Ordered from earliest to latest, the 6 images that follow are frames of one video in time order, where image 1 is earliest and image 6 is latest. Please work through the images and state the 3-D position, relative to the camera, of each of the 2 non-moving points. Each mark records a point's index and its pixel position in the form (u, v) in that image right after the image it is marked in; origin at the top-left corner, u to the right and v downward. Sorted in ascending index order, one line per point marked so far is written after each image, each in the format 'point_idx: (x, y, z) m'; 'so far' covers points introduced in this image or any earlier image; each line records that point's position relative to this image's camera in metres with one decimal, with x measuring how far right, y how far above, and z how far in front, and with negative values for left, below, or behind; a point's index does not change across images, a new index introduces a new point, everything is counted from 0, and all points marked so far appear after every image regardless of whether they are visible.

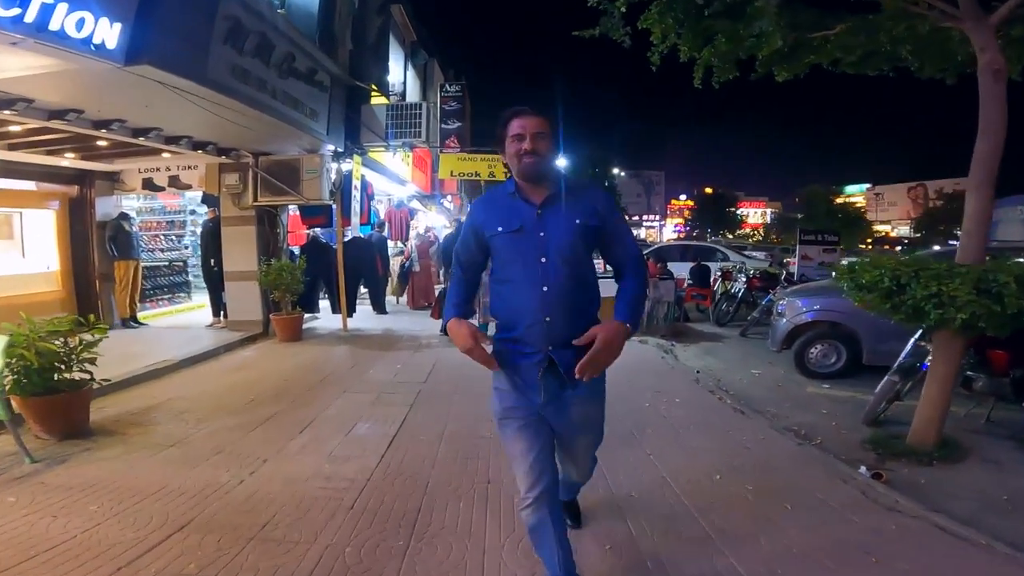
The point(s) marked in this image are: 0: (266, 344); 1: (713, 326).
0: (-3.4, -0.8, +8.6) m
1: (+3.4, -0.6, +10.6) m
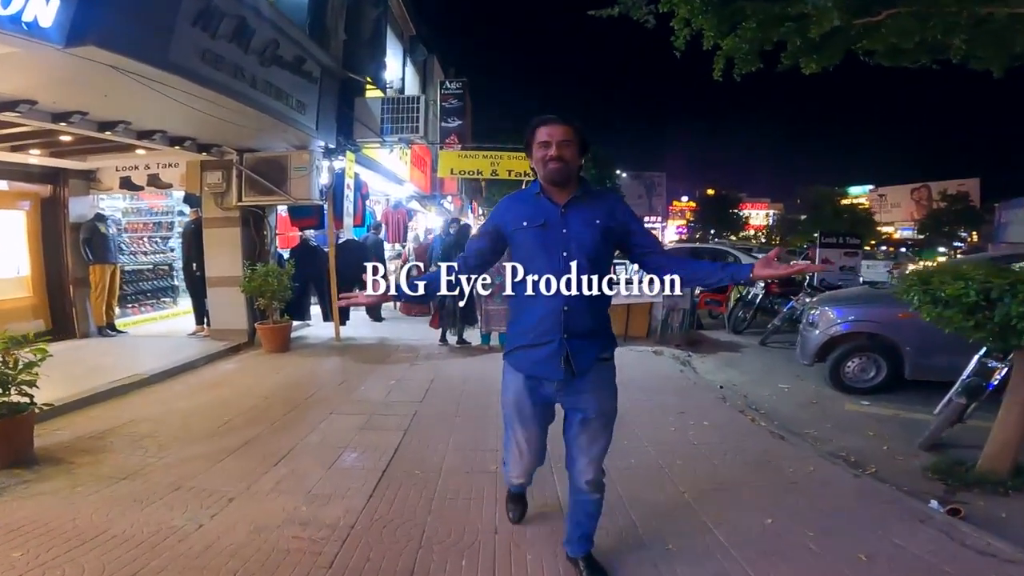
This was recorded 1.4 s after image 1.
0: (-3.3, -0.9, +8.0) m
1: (+3.5, -0.7, +10.0) m
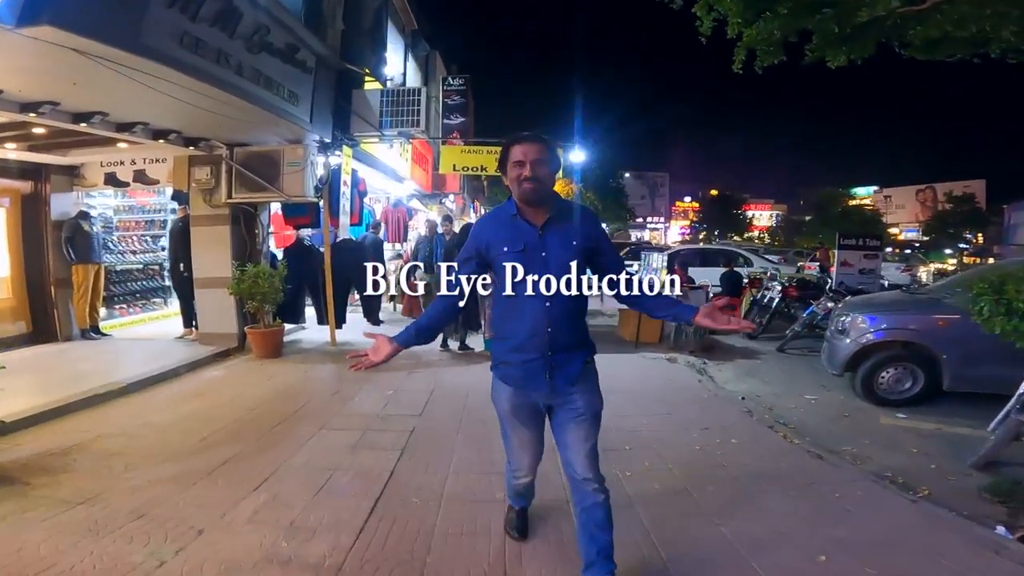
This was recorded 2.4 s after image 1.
0: (-3.3, -0.9, +7.5) m
1: (+3.5, -0.8, +9.5) m
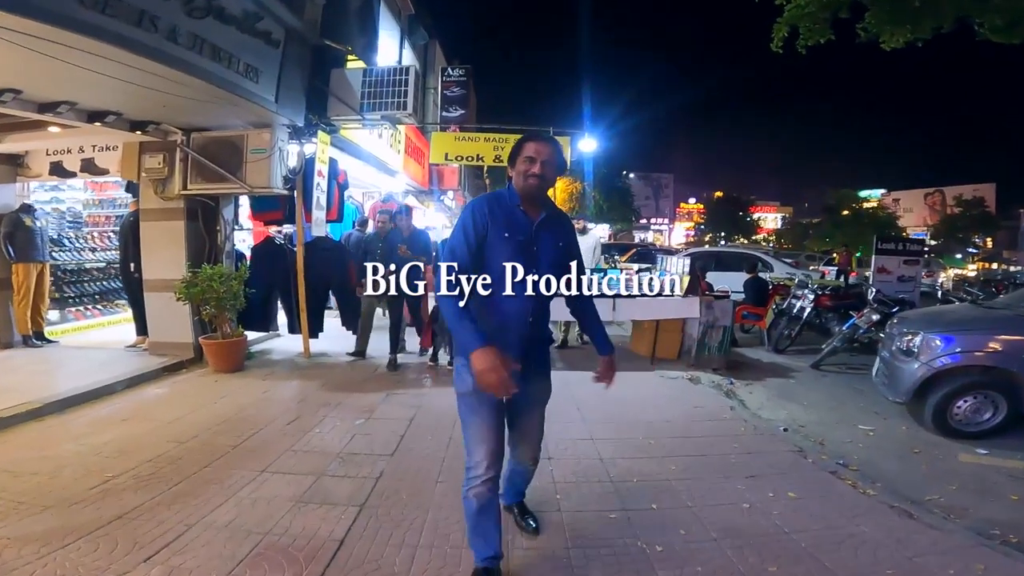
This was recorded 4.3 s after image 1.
0: (-3.3, -0.9, +6.5) m
1: (+3.5, -0.9, +8.5) m
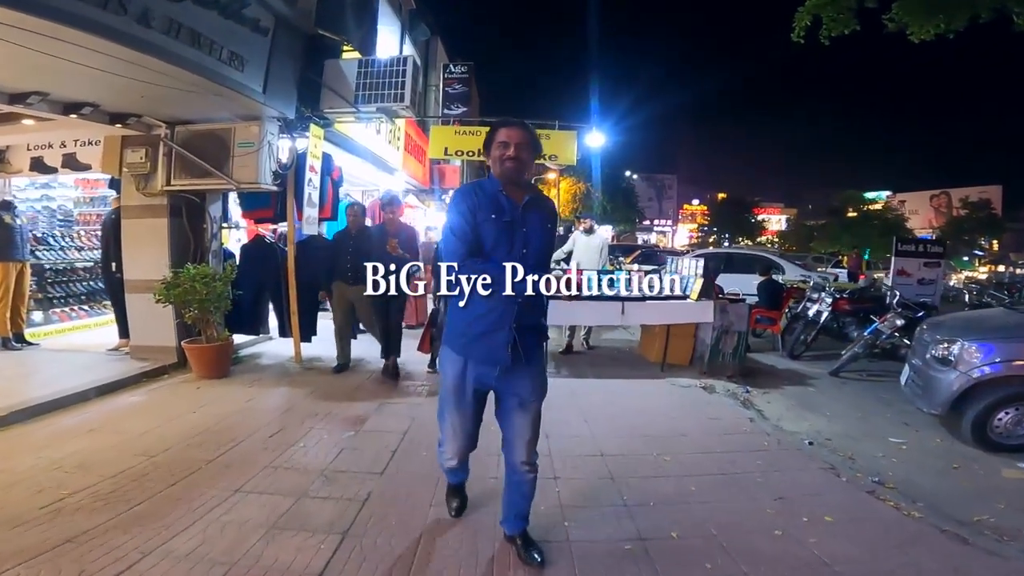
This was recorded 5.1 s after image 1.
0: (-3.3, -0.9, +6.1) m
1: (+3.5, -0.9, +8.1) m
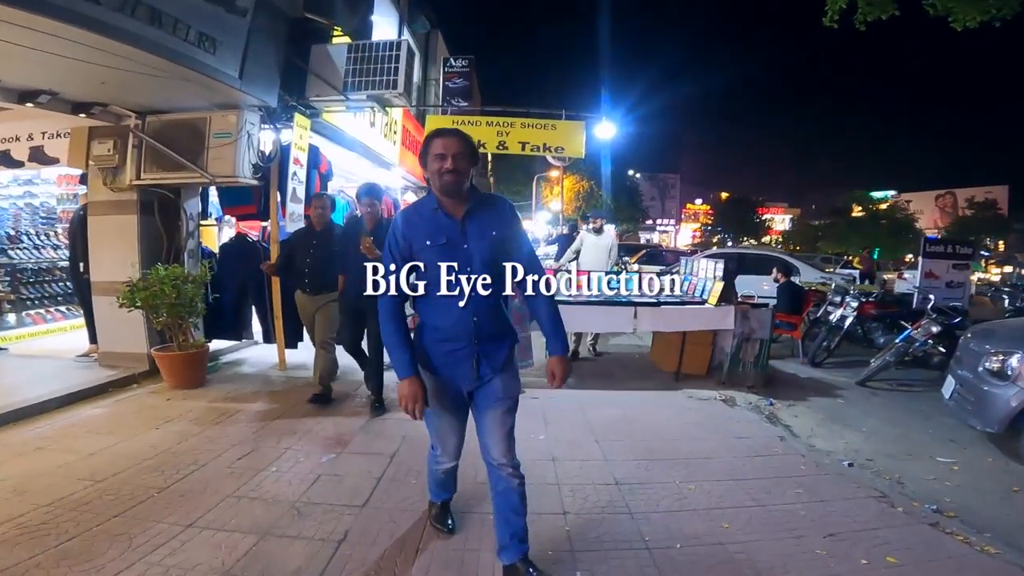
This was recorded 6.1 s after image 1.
0: (-3.3, -0.9, +5.6) m
1: (+3.6, -0.9, +7.6) m
